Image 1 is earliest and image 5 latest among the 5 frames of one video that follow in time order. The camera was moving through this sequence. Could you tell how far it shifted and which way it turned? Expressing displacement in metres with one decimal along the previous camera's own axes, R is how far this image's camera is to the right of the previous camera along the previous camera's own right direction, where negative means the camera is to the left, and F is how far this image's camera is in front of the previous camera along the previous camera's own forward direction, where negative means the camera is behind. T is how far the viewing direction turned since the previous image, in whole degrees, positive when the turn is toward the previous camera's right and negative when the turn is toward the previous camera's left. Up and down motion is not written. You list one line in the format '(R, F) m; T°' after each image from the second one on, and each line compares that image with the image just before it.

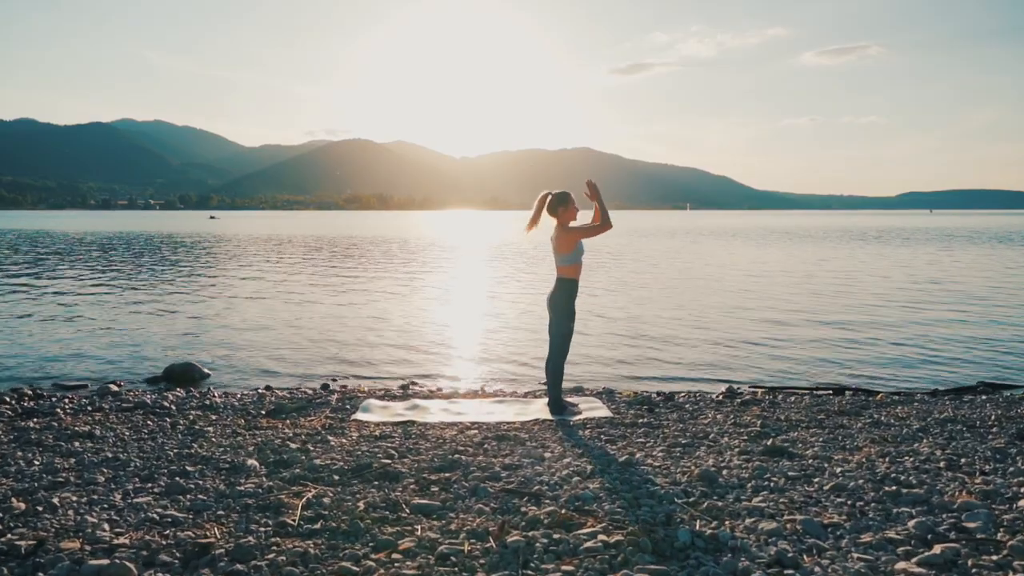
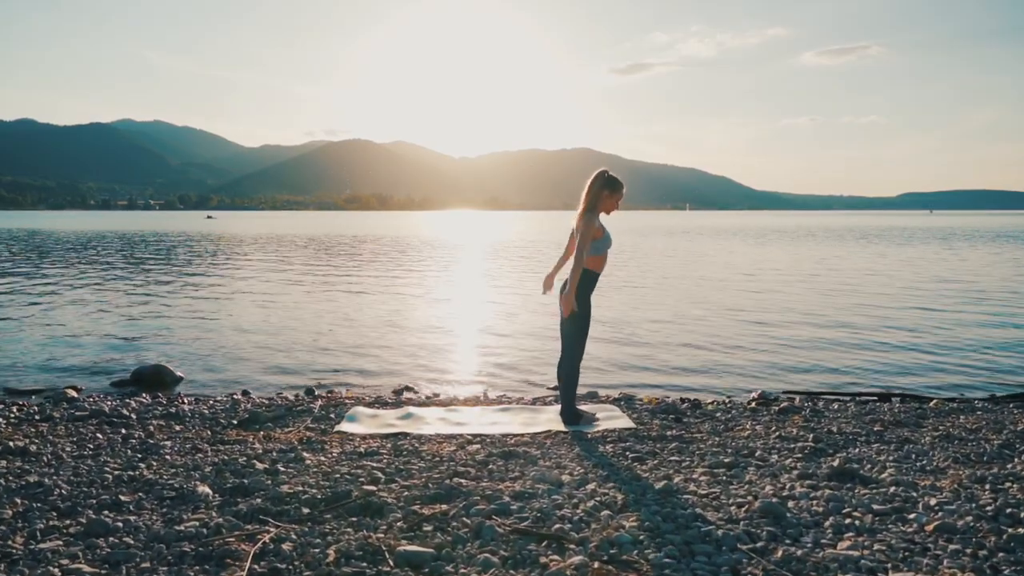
(-0.1, +1.8) m; 0°
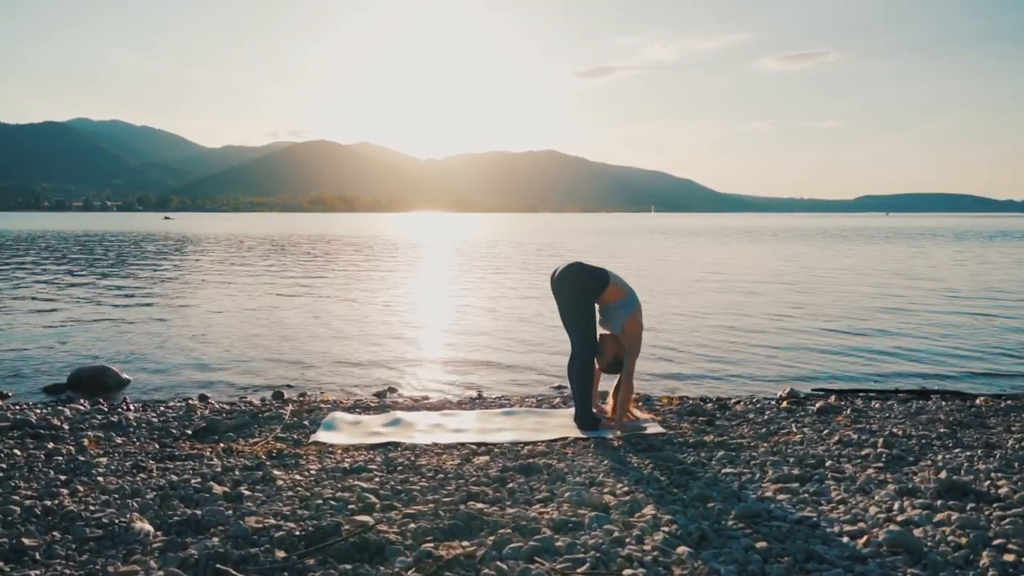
(-0.6, +1.8) m; +3°
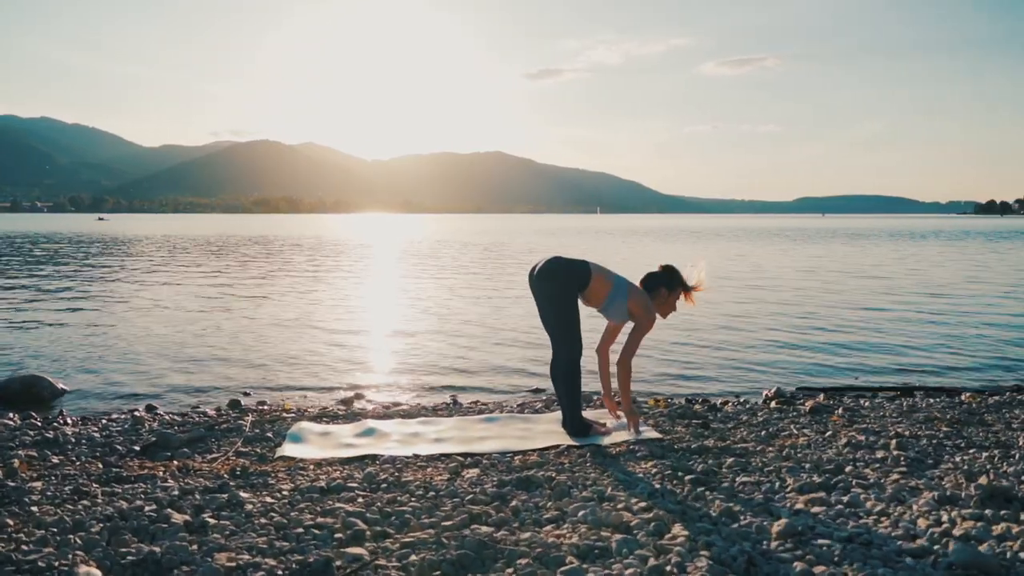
(-0.5, +0.8) m; +4°
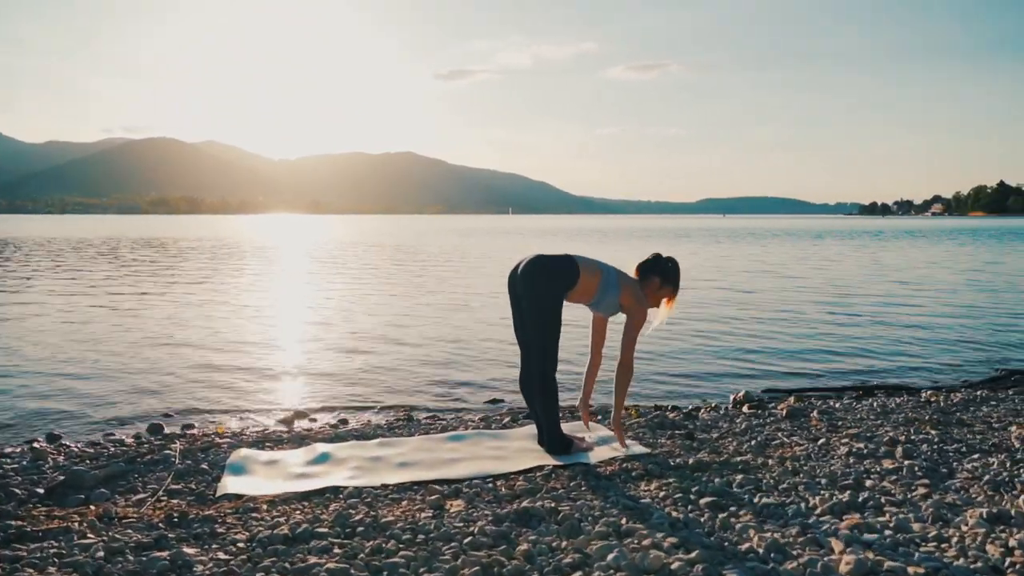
(-0.7, +1.0) m; +7°
